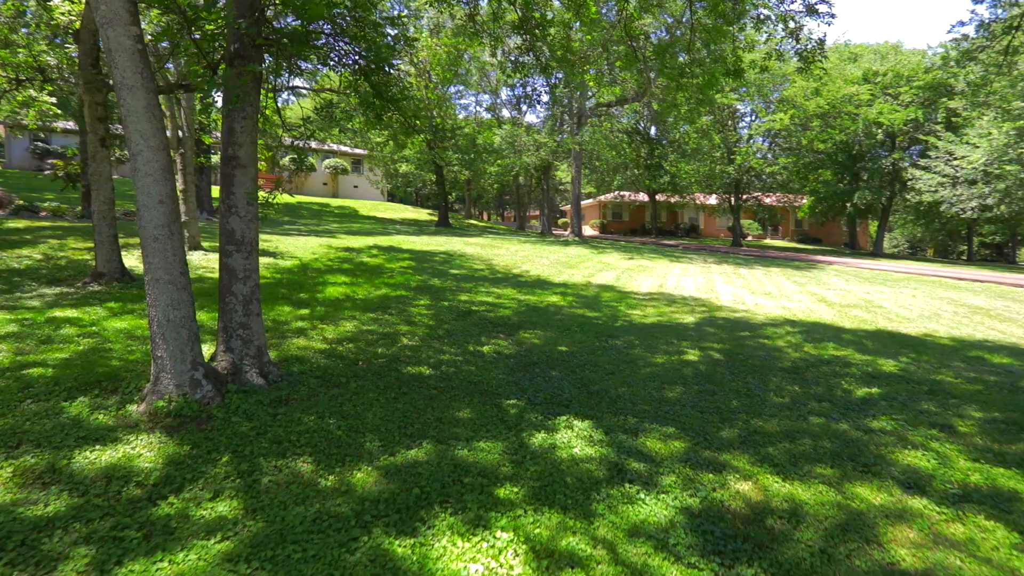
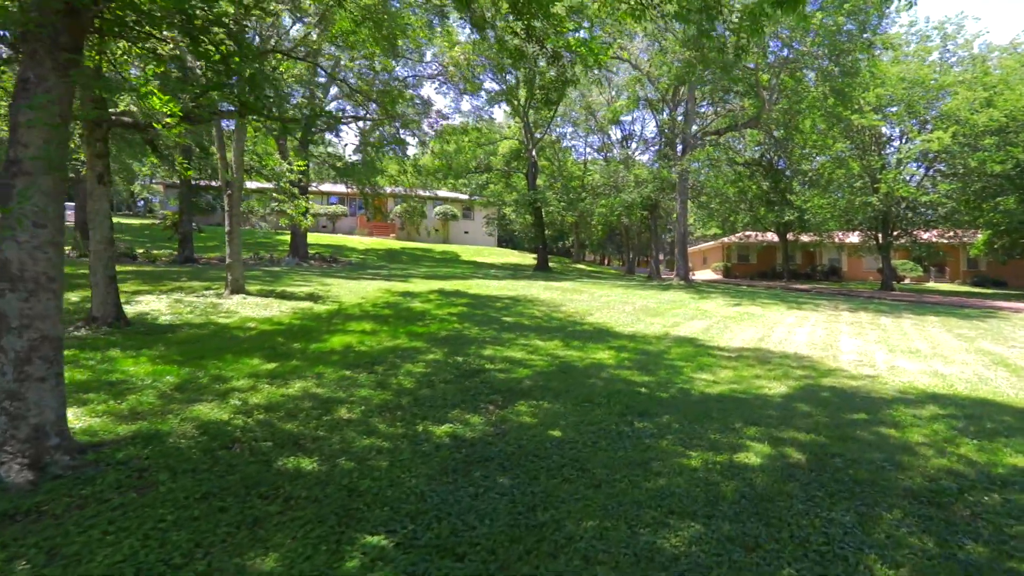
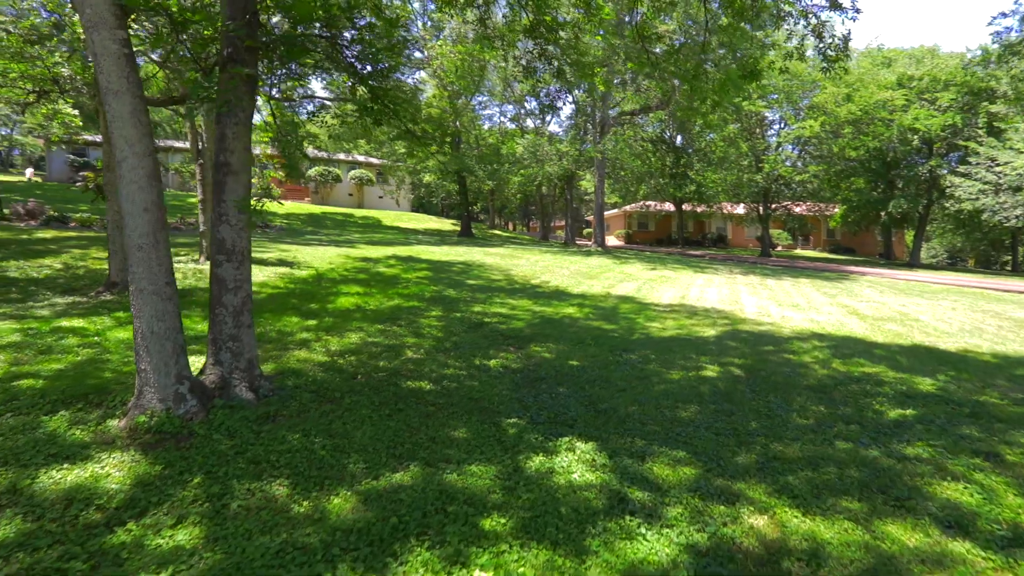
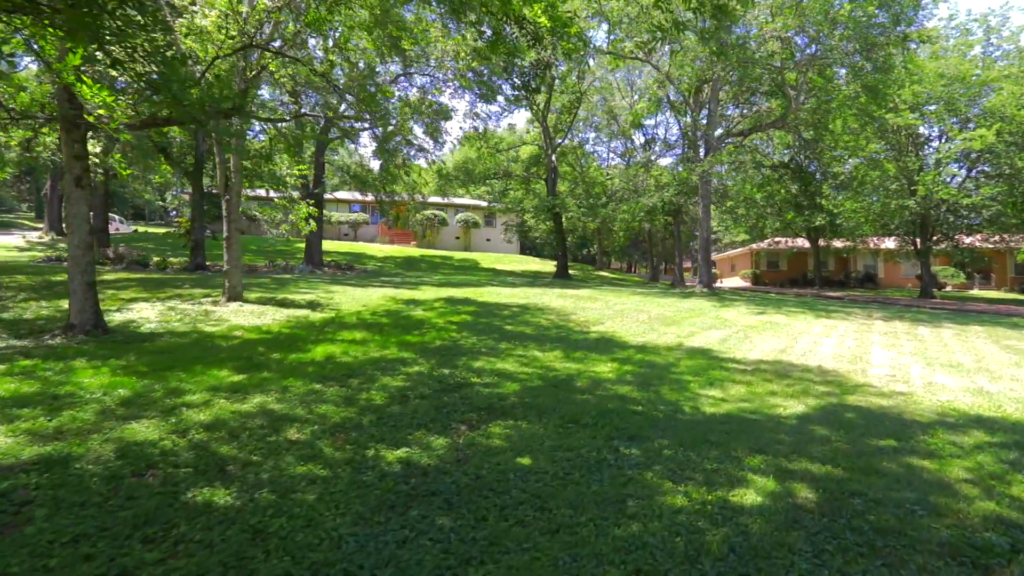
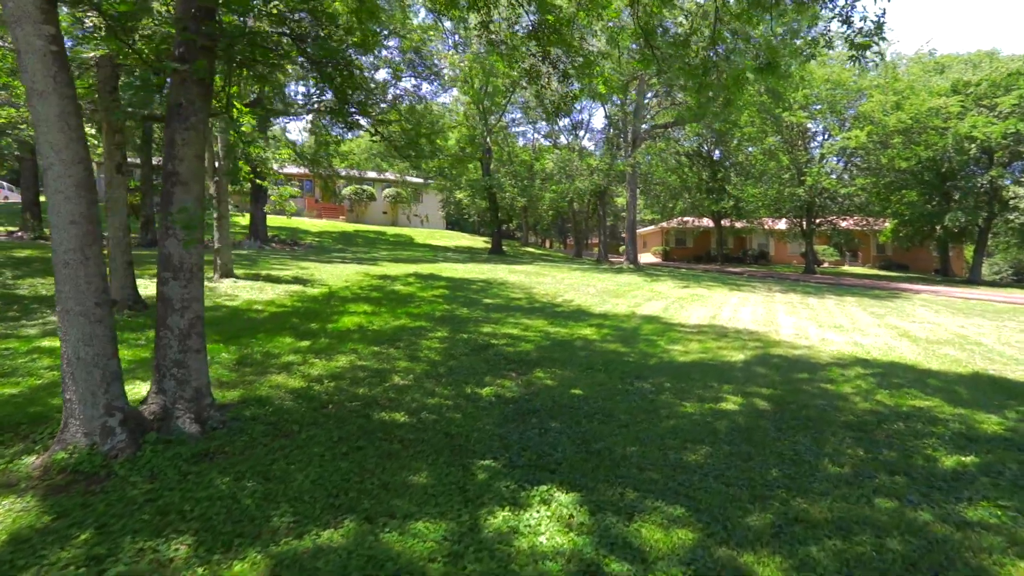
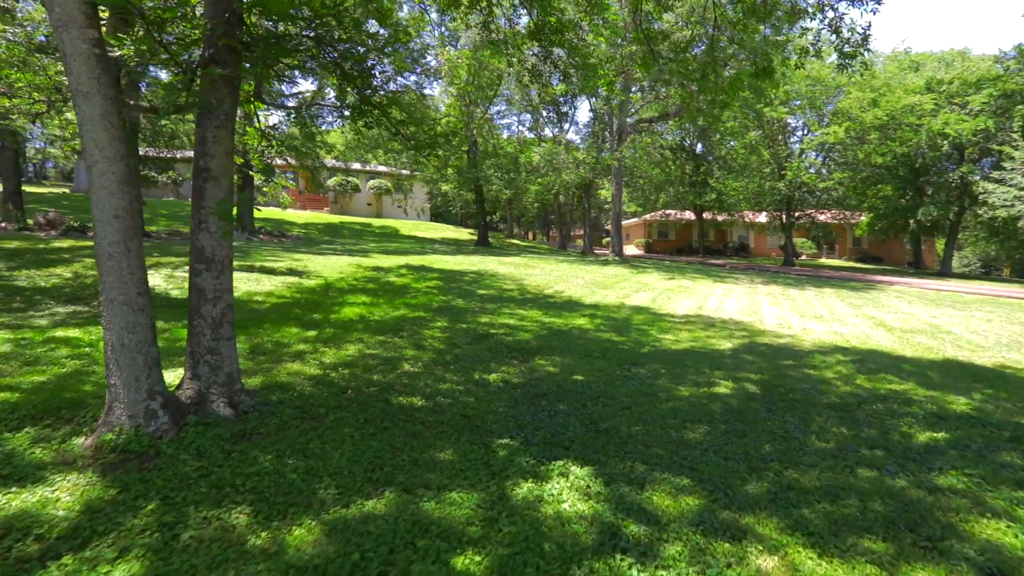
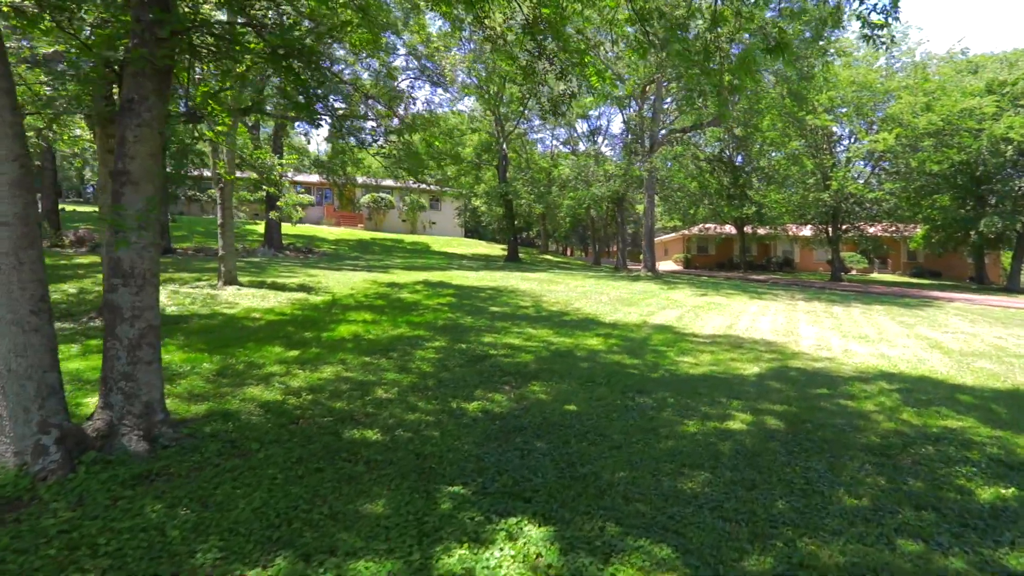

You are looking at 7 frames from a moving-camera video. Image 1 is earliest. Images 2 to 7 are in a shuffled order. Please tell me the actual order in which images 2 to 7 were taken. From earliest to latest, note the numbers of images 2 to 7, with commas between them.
3, 6, 5, 7, 2, 4
